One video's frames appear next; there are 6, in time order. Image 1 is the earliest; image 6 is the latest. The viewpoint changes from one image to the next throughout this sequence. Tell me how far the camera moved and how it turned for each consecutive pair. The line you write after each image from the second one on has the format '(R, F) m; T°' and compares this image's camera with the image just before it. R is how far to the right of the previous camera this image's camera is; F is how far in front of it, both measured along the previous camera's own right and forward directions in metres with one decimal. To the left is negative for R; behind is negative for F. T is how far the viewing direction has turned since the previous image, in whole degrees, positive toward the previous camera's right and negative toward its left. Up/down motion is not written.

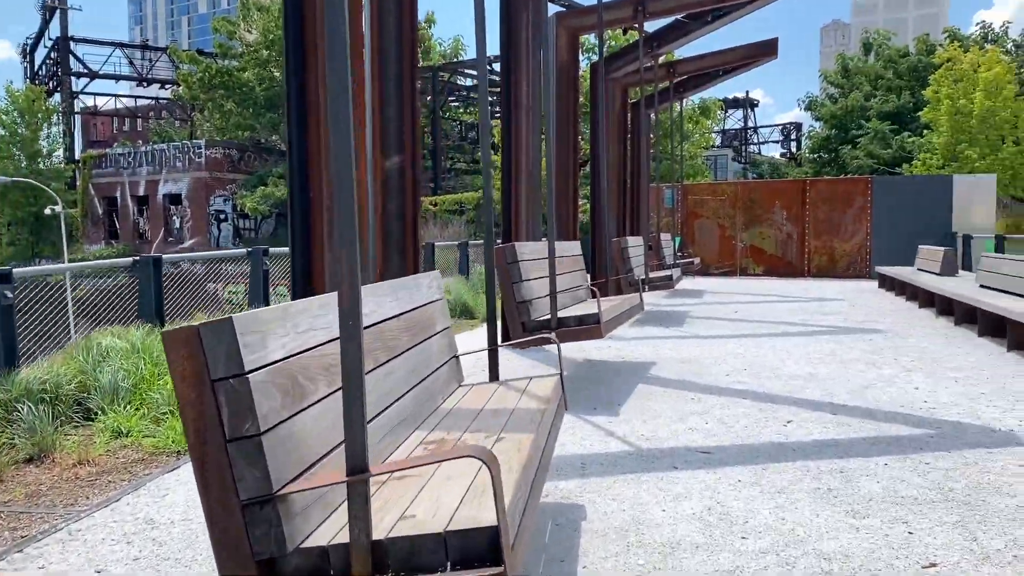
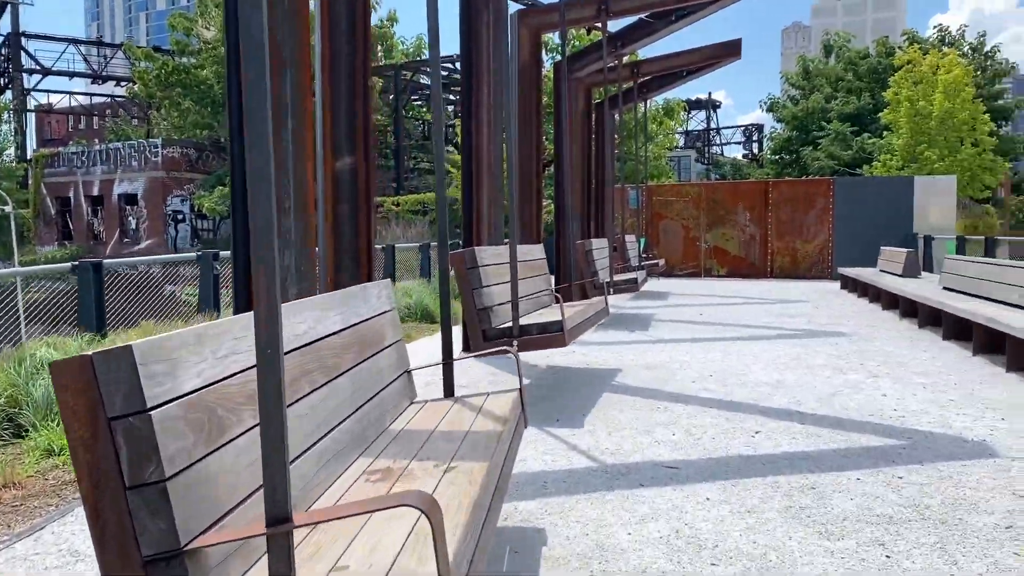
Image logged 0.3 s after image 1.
(0.0, +0.2) m; +2°
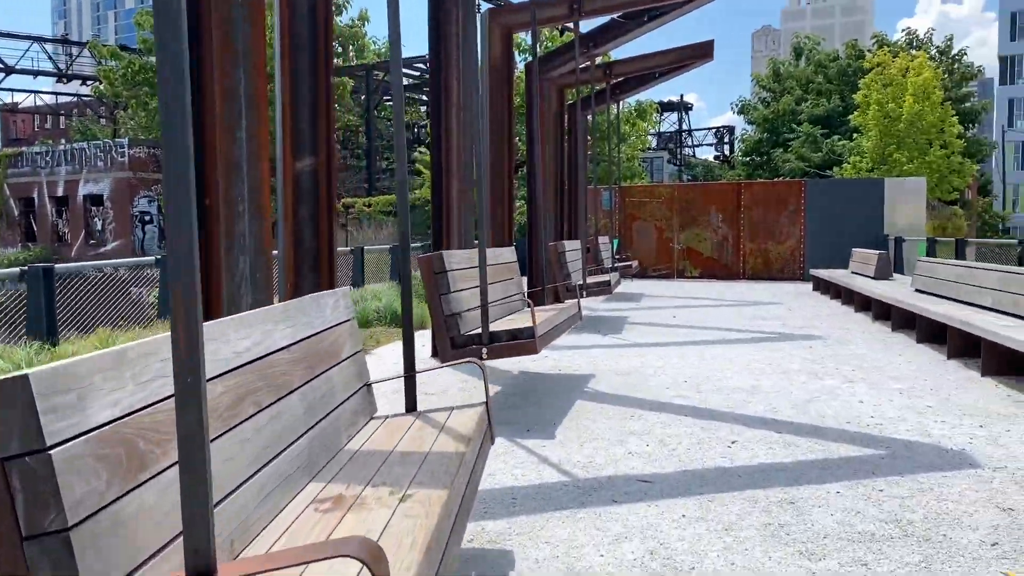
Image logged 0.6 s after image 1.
(0.0, +0.2) m; +2°
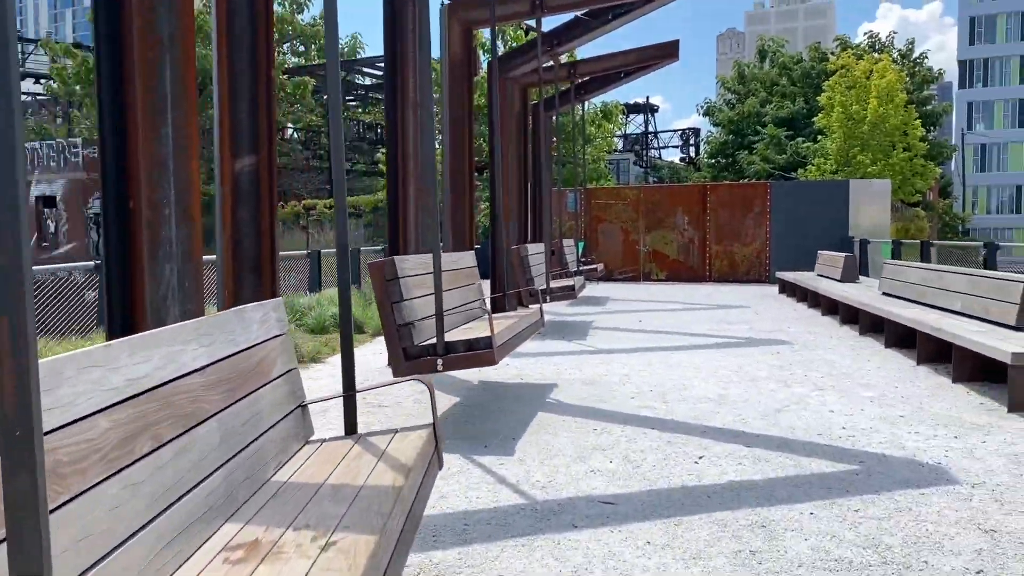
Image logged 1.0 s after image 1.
(+0.1, +0.2) m; +2°
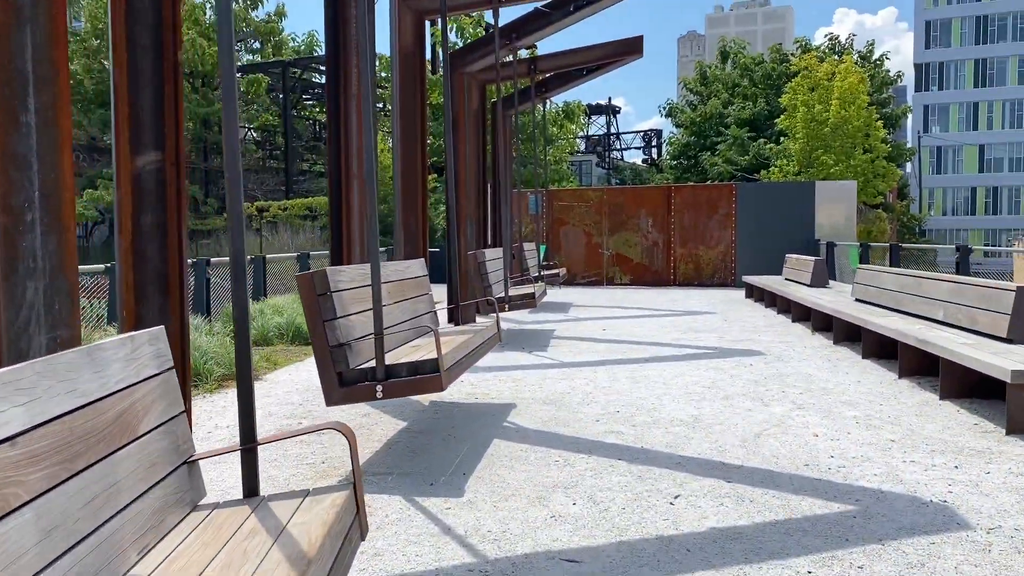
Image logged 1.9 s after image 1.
(+0.1, +0.5) m; +2°
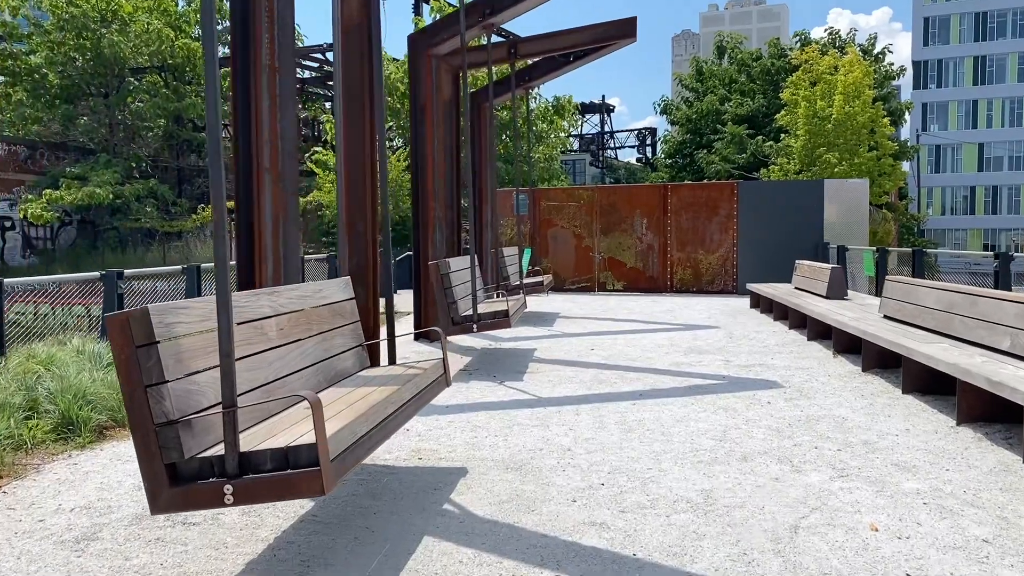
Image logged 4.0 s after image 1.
(+0.2, +1.3) m; 0°
